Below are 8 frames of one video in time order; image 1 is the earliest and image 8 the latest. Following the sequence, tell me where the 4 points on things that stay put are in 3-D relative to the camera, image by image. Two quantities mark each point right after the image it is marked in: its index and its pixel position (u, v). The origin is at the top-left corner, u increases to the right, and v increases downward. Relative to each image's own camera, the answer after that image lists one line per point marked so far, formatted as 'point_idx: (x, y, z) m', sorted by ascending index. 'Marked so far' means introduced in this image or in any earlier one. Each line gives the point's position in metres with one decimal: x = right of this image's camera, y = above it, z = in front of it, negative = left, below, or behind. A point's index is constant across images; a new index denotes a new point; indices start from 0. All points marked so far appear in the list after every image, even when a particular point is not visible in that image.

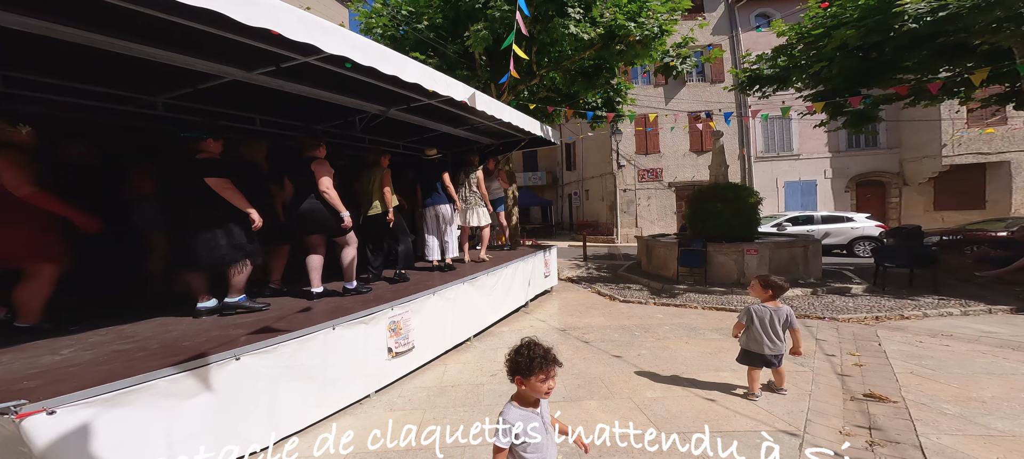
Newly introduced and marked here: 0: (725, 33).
0: (+9.1, +8.2, +16.0) m
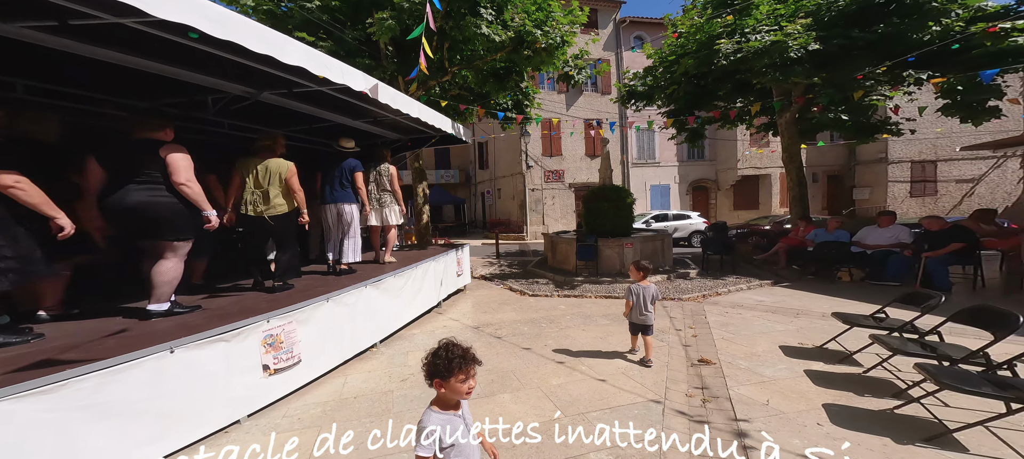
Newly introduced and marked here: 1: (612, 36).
0: (+4.6, +8.4, +17.9) m
1: (+4.6, +9.0, +17.9) m
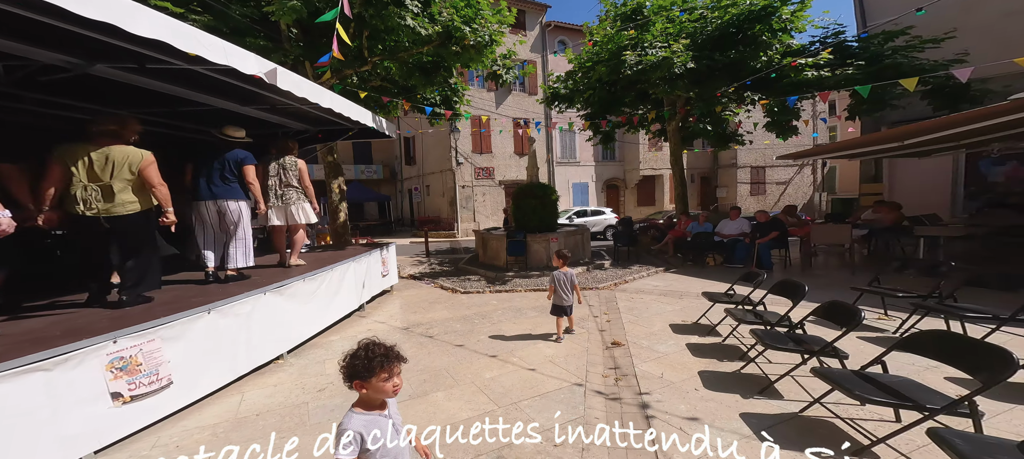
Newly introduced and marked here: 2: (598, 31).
0: (+1.2, +8.6, +18.6) m
1: (+1.1, +9.2, +18.6) m
2: (+2.2, +5.0, +9.7) m
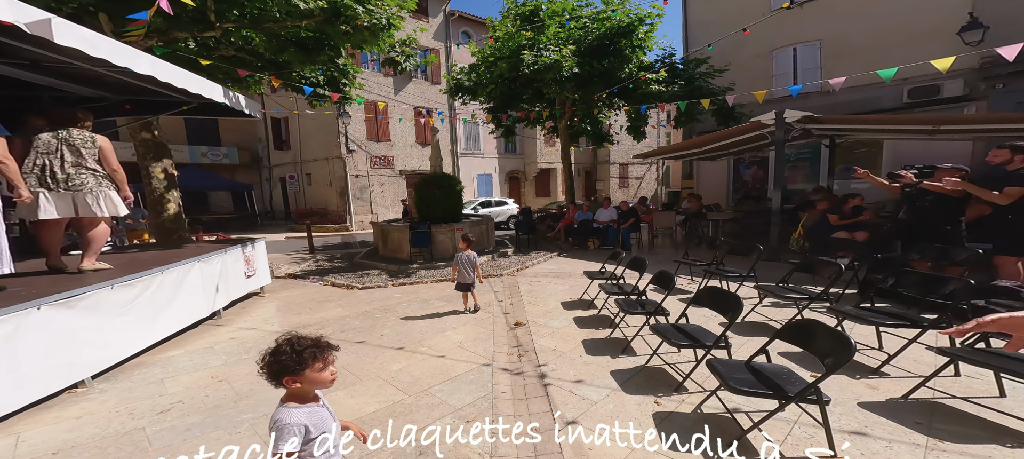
0: (-3.4, +9.0, +18.4) m
1: (-3.4, +9.7, +18.4) m
2: (-0.4, +5.2, +10.0) m
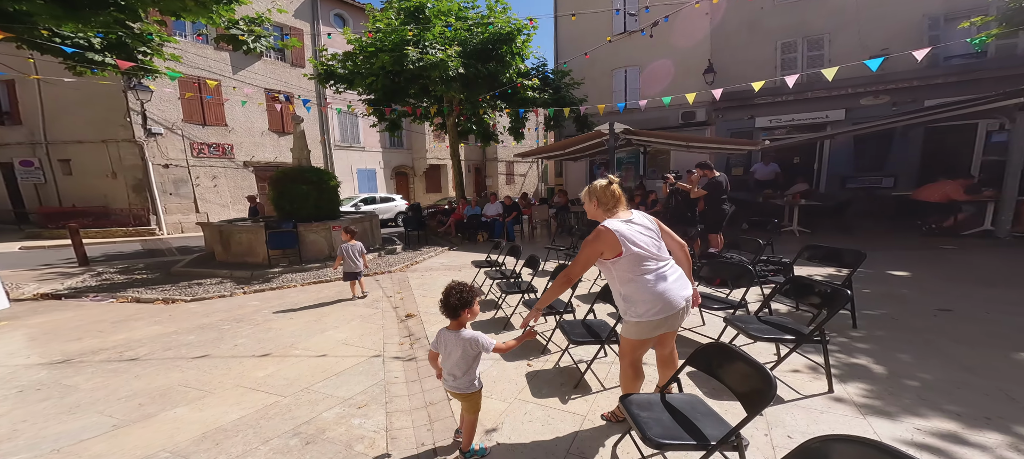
0: (-8.4, +9.0, +17.0) m
1: (-8.5, +9.7, +17.0) m
2: (-3.2, +5.3, +9.7) m
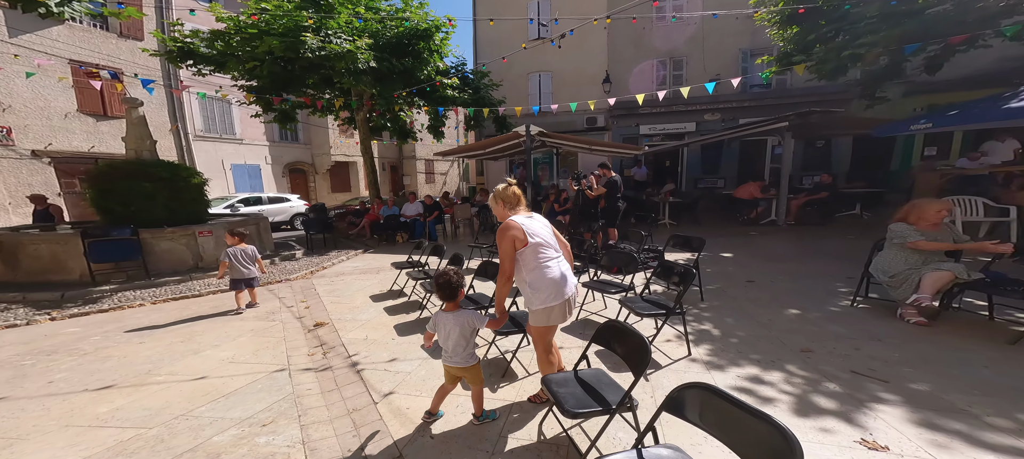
0: (-11.6, +8.8, +15.2) m
1: (-11.7, +9.5, +15.2) m
2: (-5.1, +5.2, +9.0) m
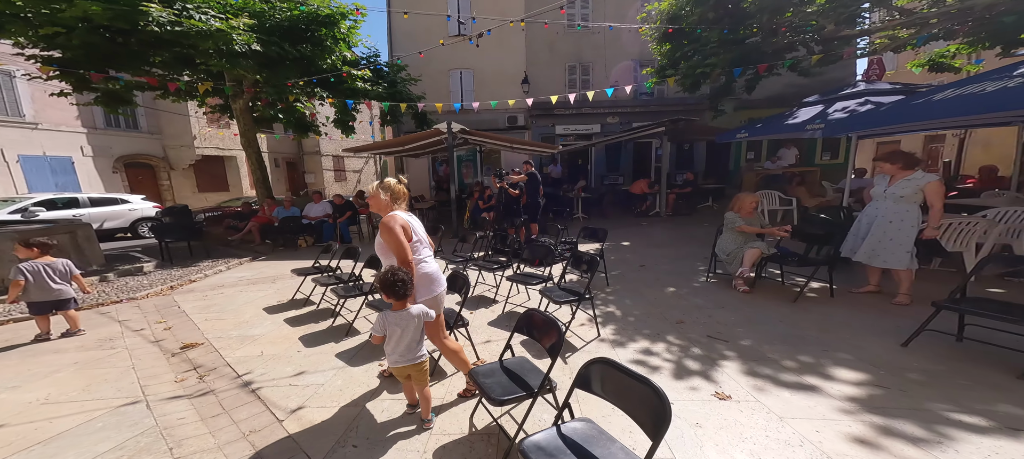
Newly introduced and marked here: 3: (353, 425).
0: (-14.3, +8.6, +13.0) m
1: (-14.4, +9.3, +12.9) m
2: (-6.7, +5.2, +8.0) m
3: (-1.0, -1.2, +2.4) m
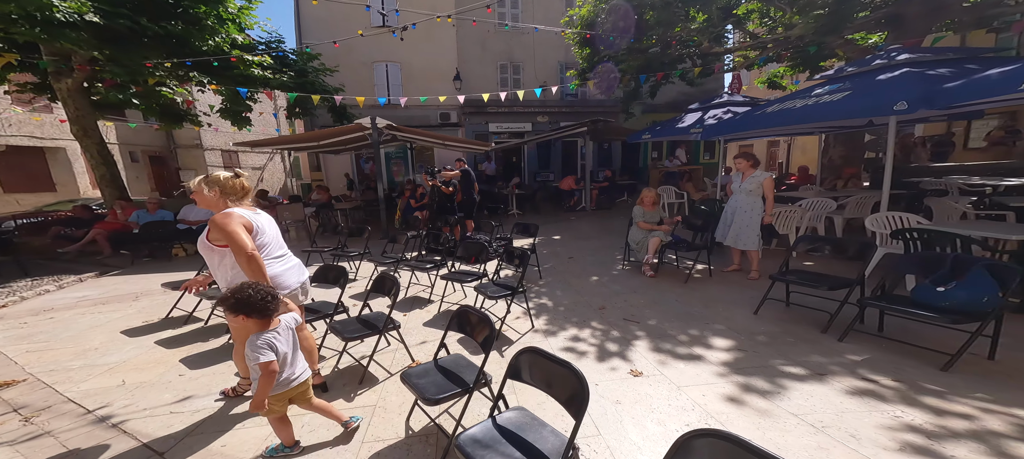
0: (-16.7, +8.3, +10.0) m
1: (-16.8, +8.9, +9.9) m
2: (-8.2, +5.0, +6.6) m
3: (-1.4, -1.2, +2.2) m
